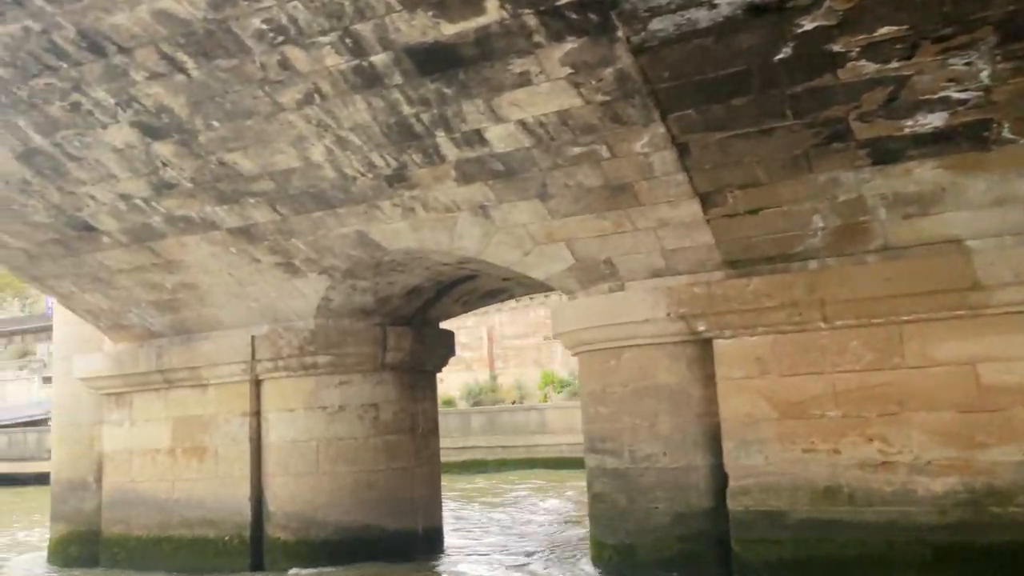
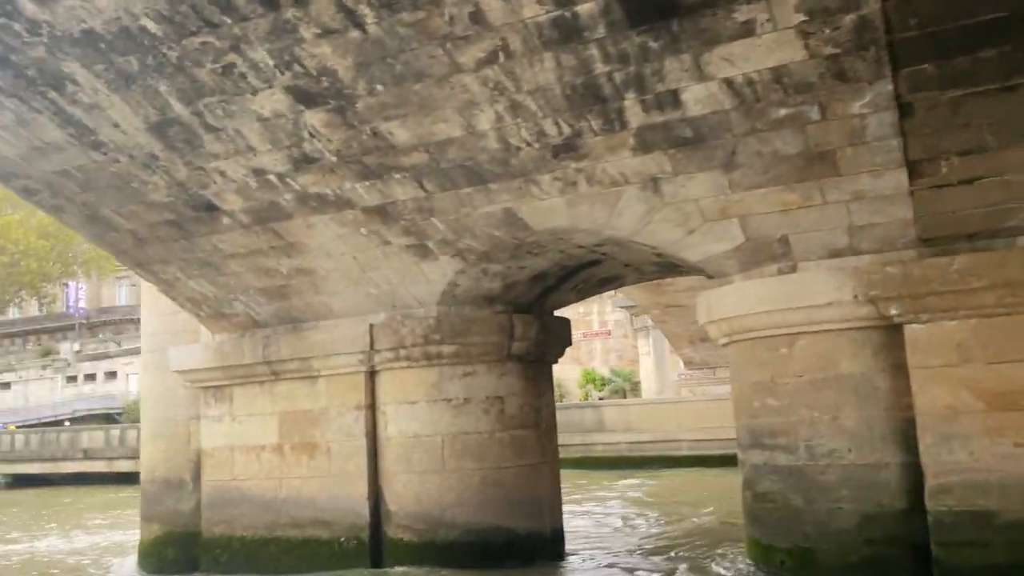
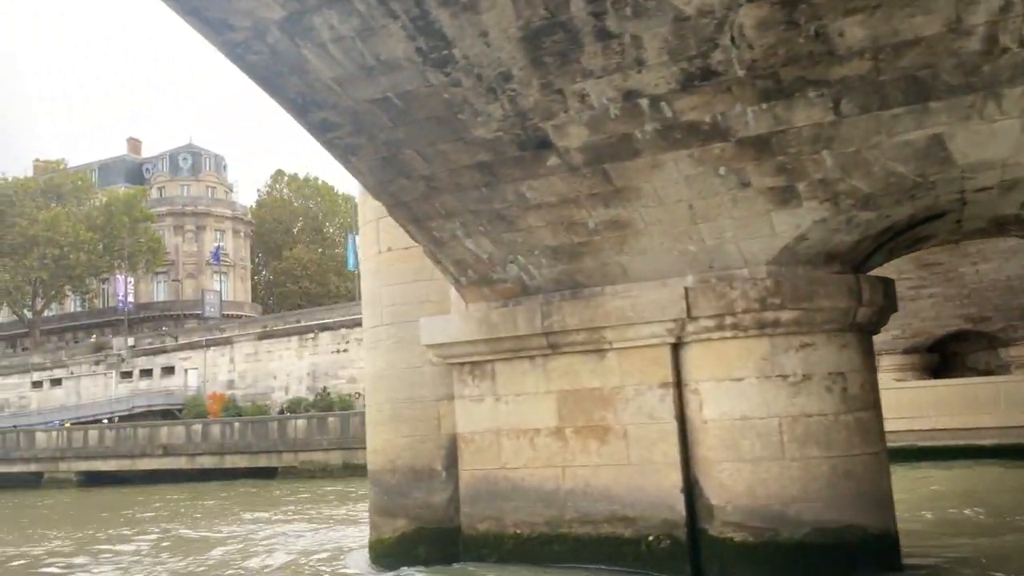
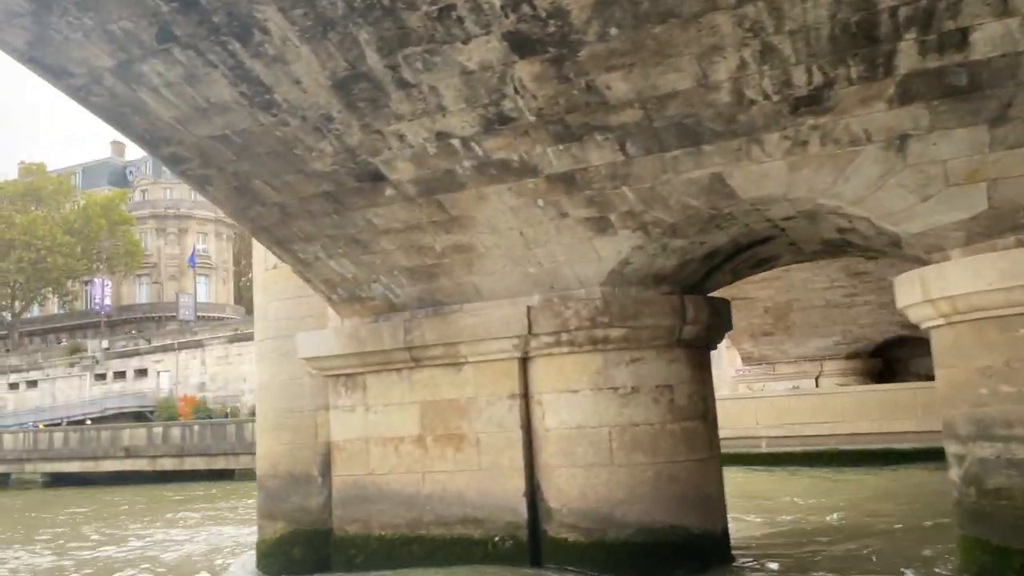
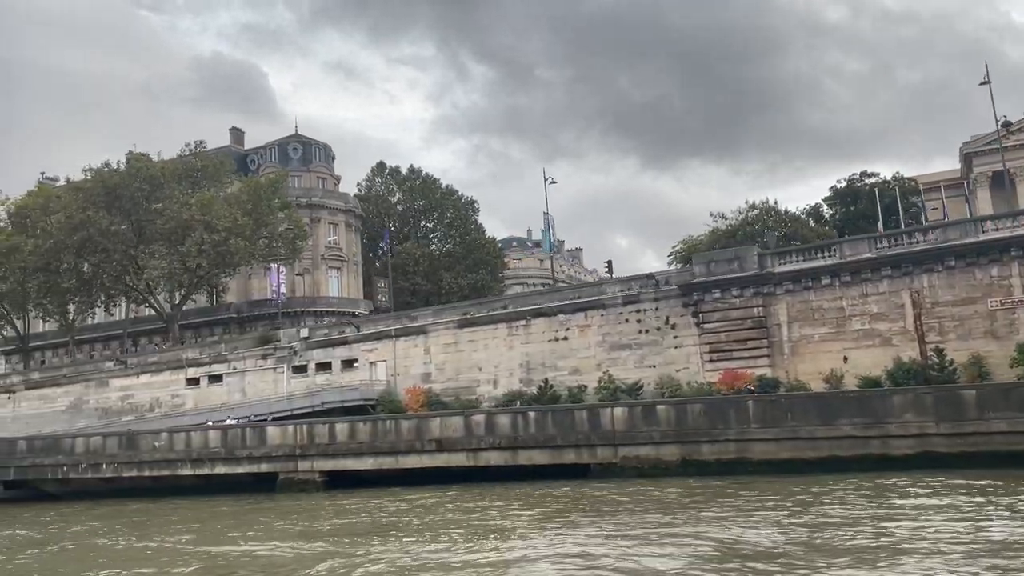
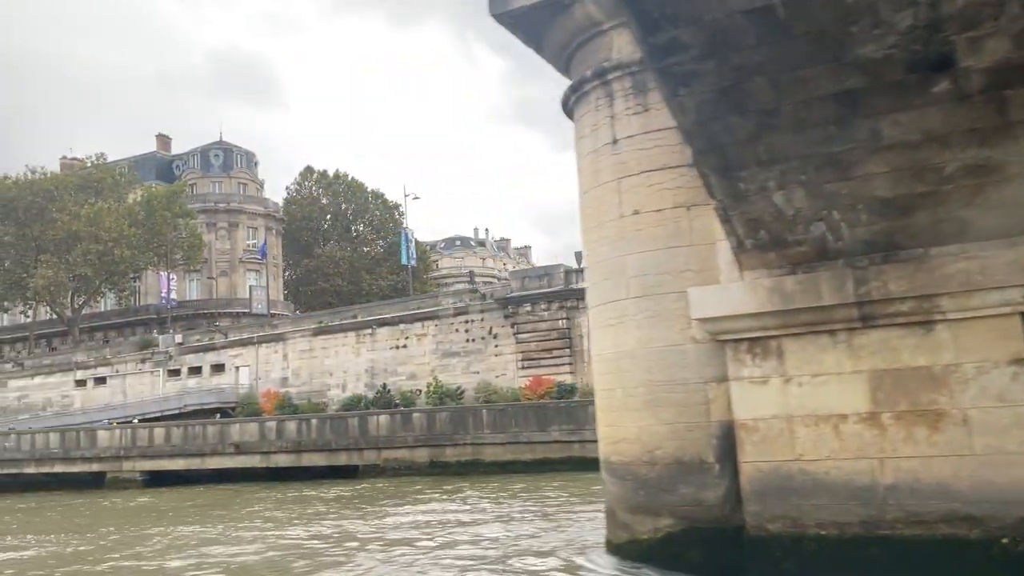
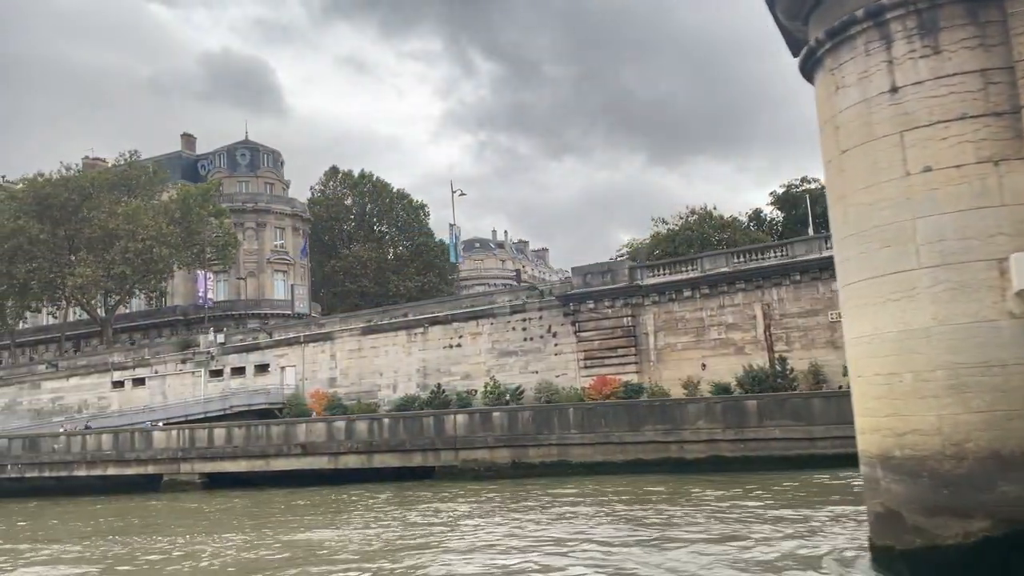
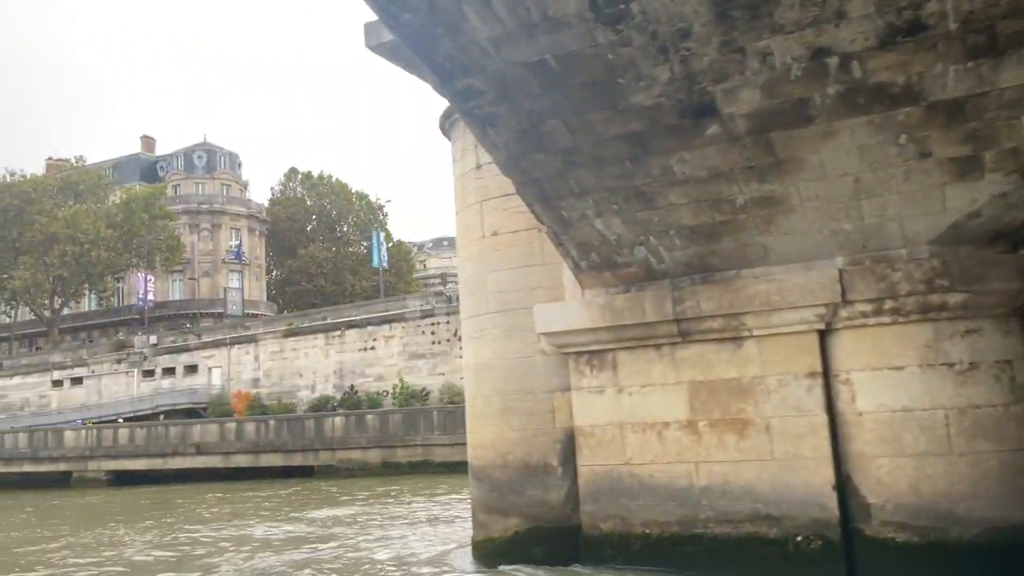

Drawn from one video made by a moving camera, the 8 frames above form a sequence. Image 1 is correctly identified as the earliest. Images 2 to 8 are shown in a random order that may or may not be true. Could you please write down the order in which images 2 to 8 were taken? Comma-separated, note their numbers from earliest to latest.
2, 4, 3, 8, 6, 7, 5
